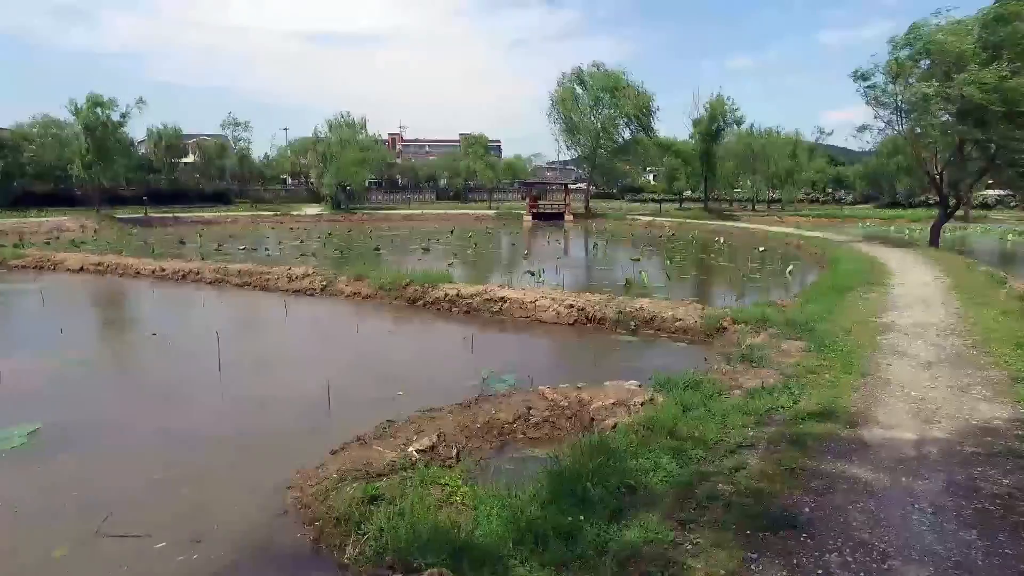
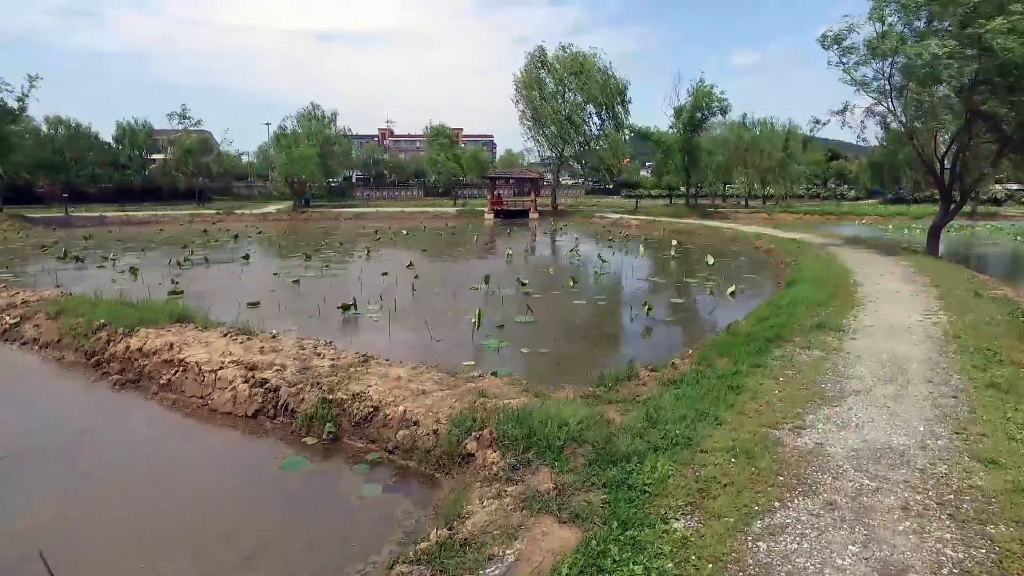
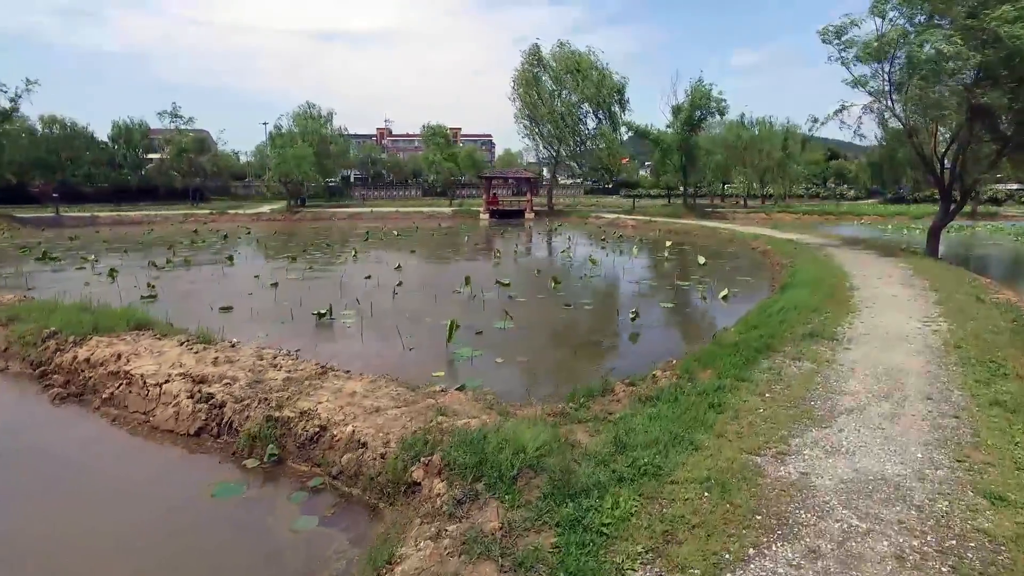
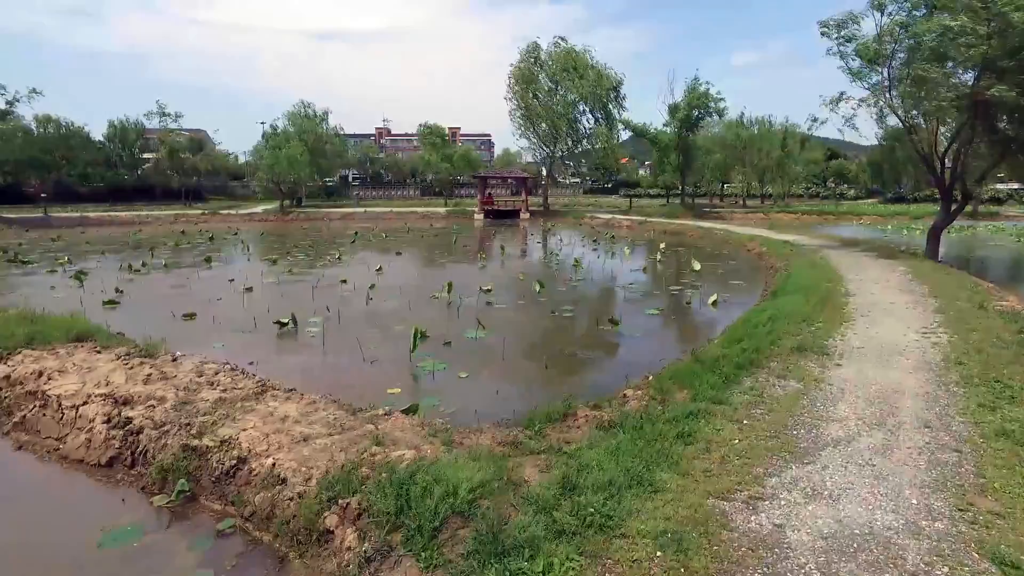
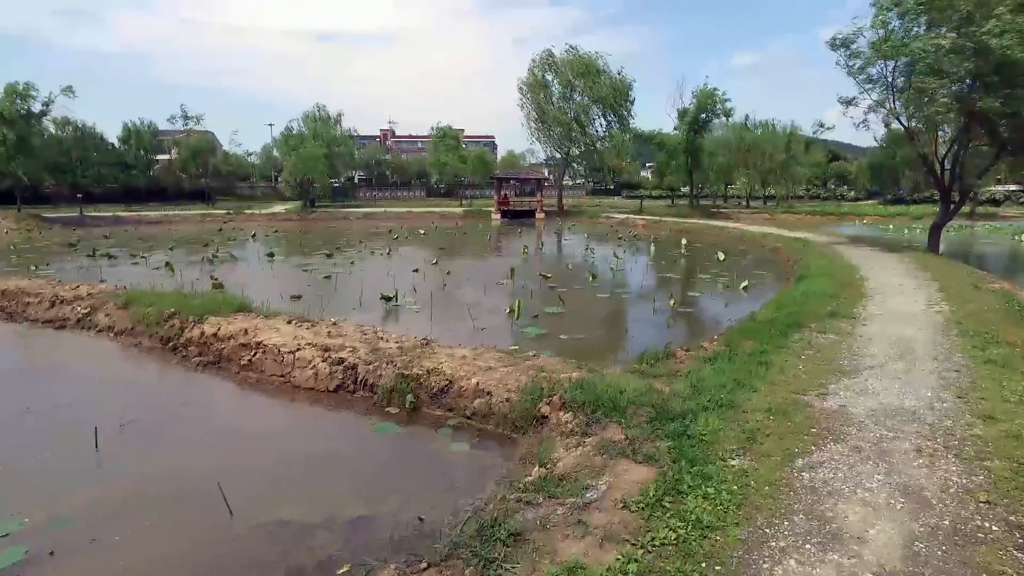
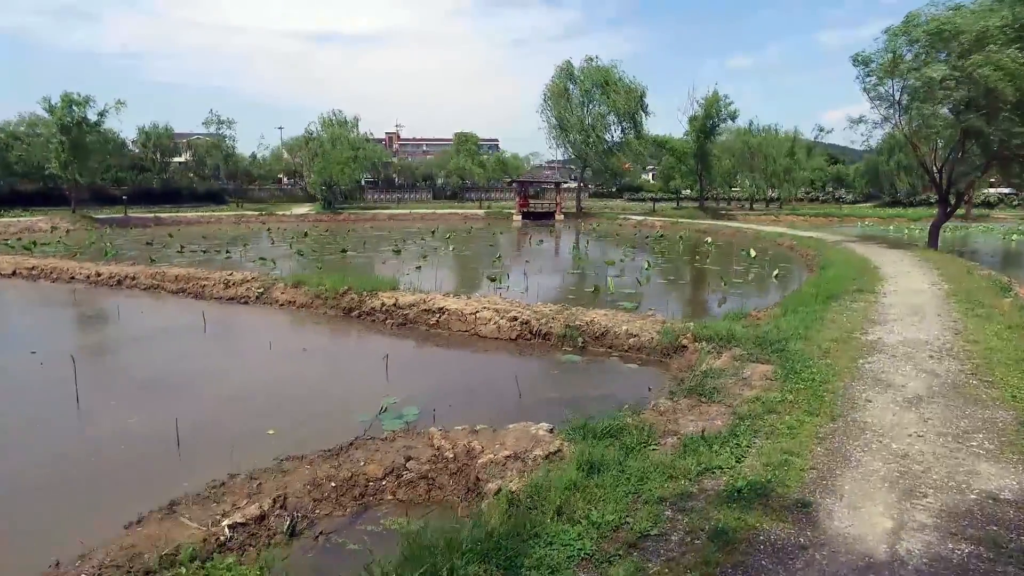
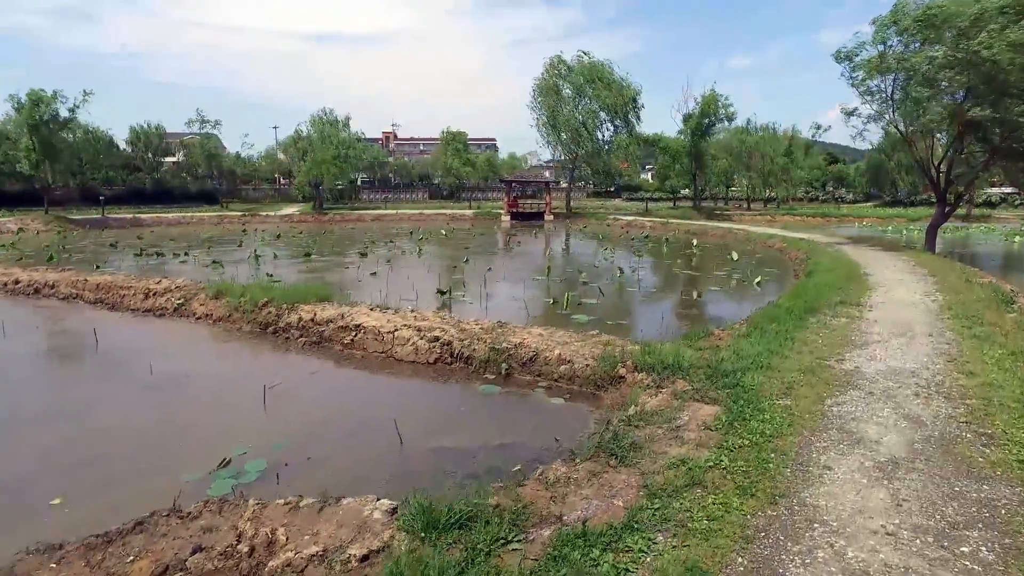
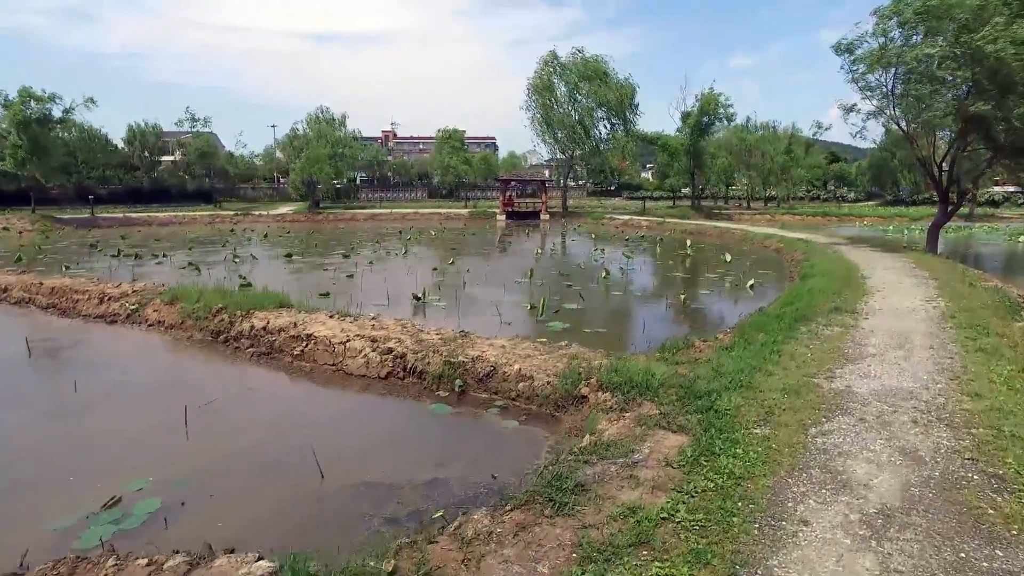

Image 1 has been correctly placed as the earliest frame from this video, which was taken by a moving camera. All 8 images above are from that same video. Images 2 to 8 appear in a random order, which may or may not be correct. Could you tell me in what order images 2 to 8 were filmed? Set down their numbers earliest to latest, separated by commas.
6, 7, 8, 5, 2, 3, 4
